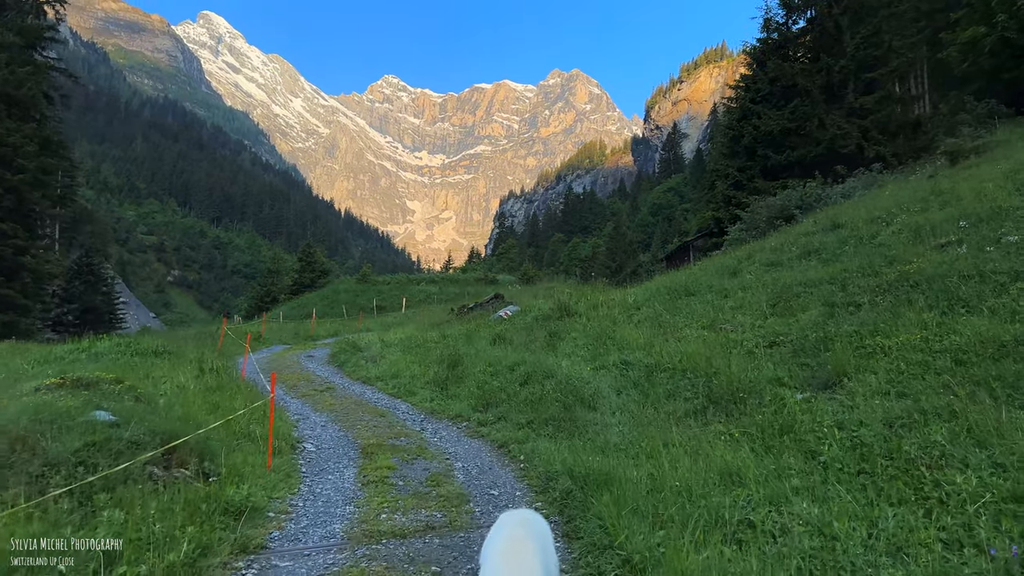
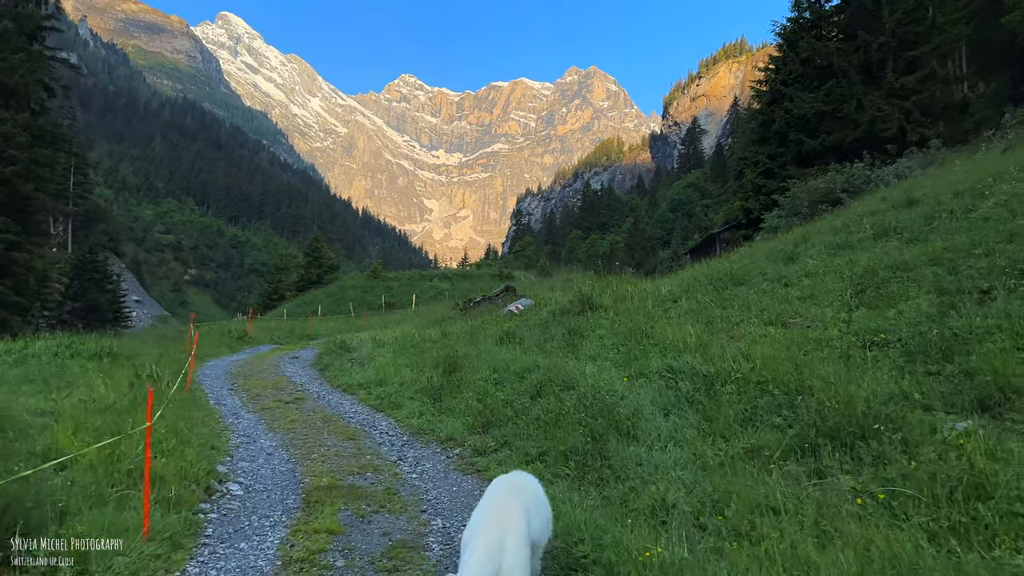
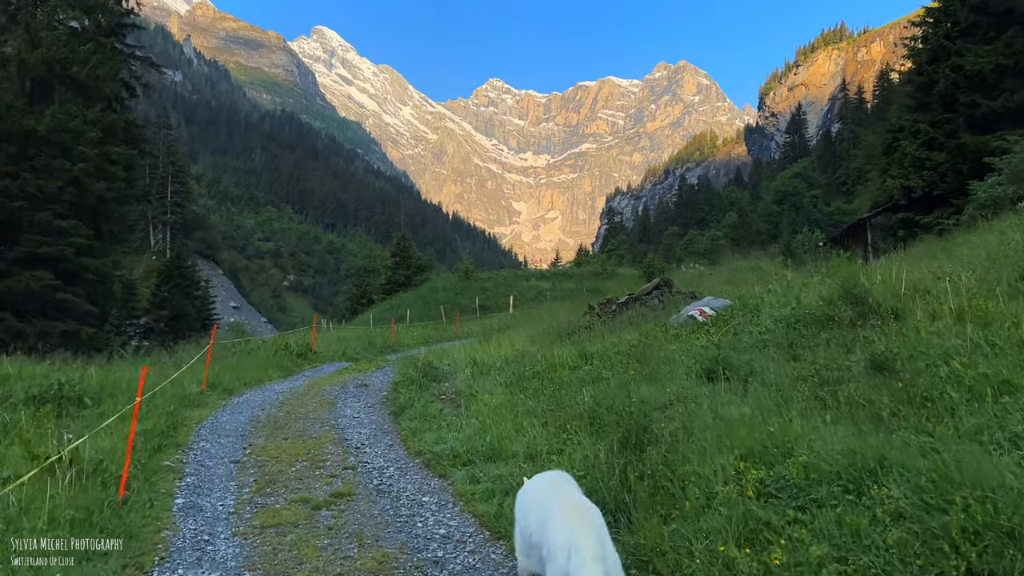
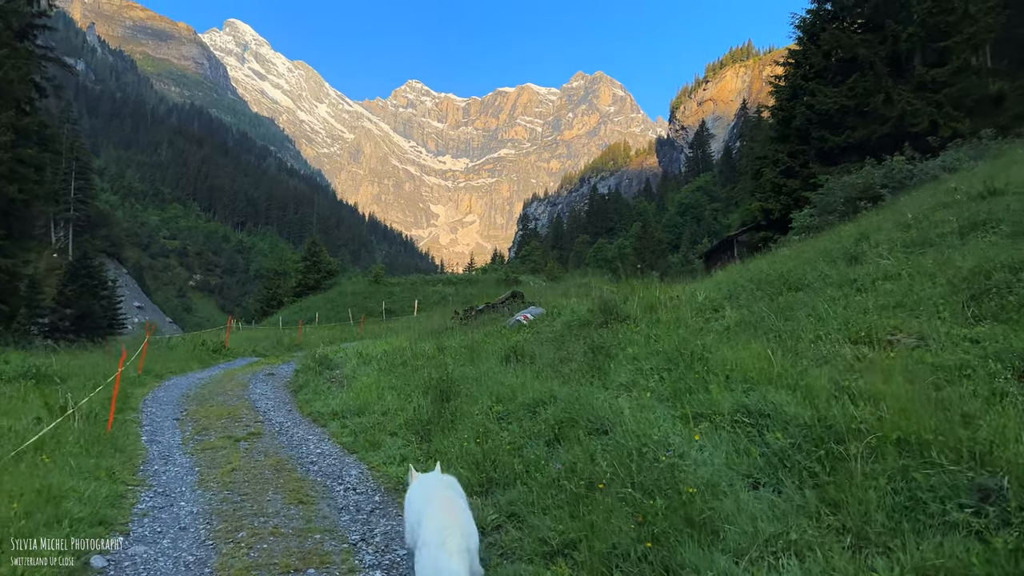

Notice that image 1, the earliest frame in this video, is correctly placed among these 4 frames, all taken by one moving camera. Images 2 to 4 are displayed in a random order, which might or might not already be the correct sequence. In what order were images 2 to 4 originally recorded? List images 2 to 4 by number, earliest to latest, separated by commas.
2, 4, 3
